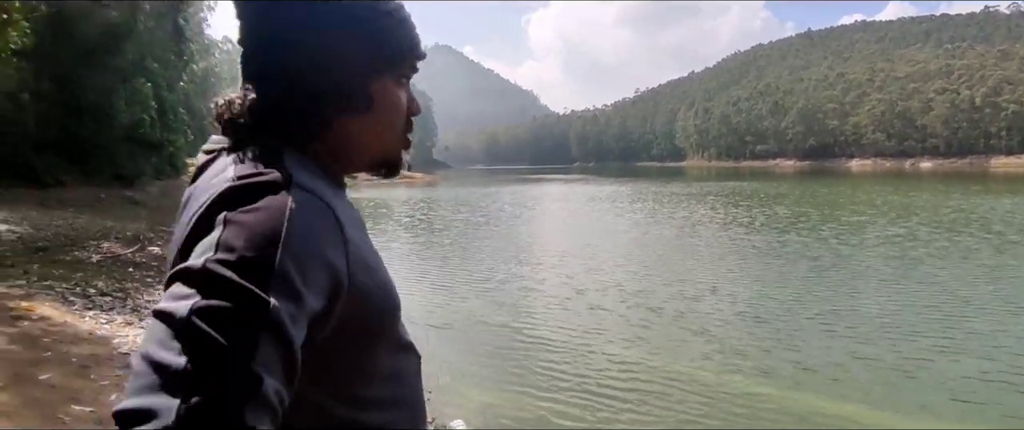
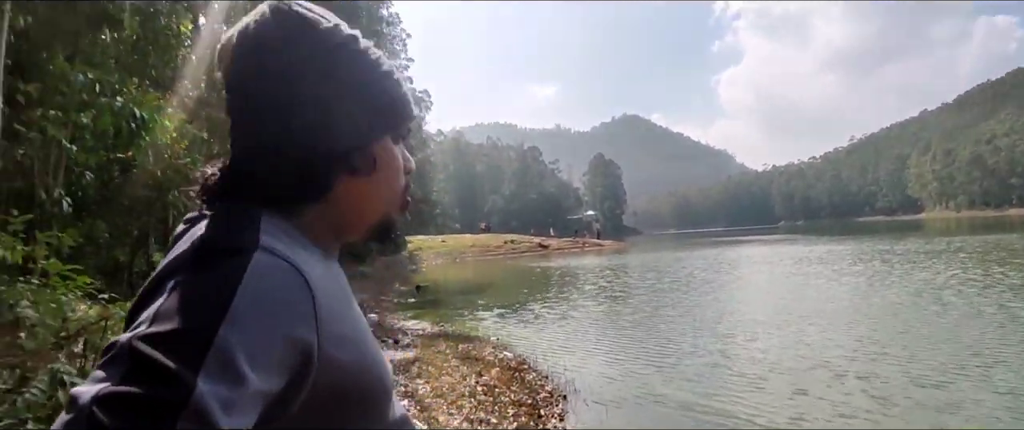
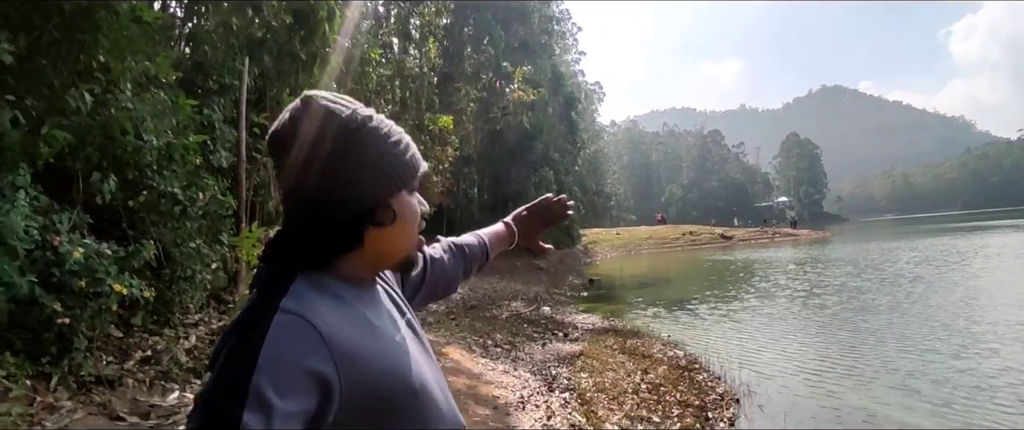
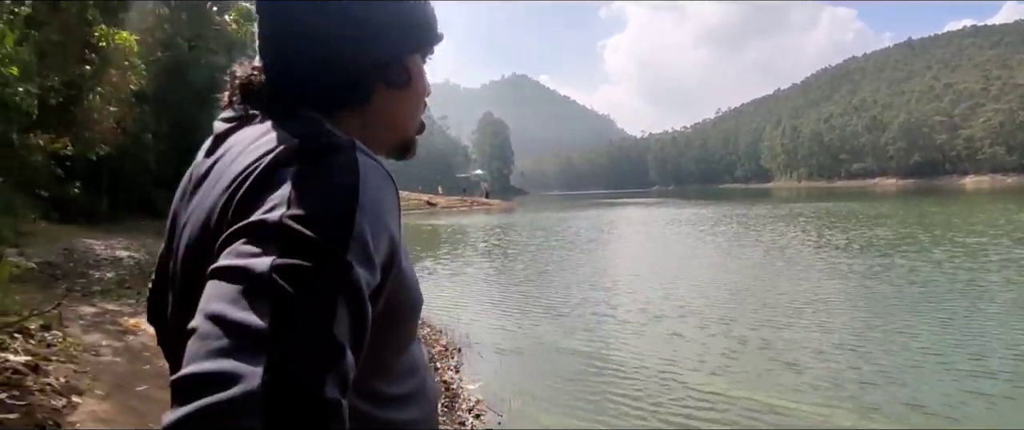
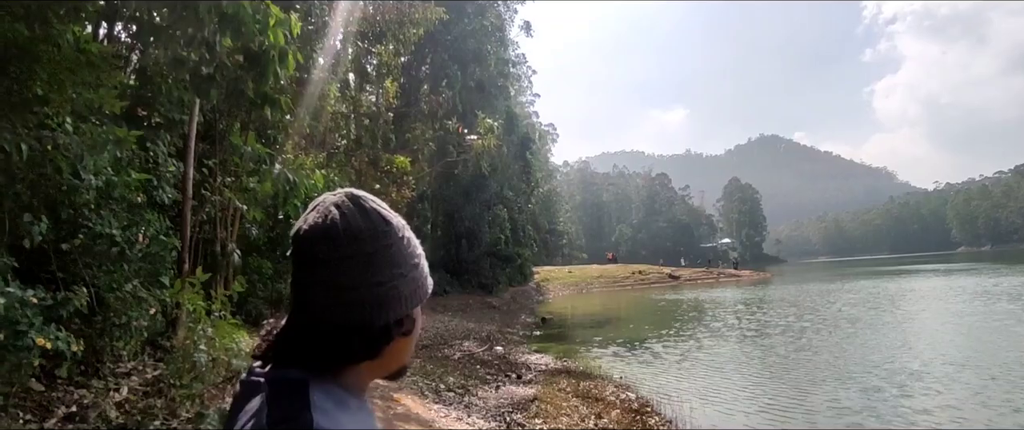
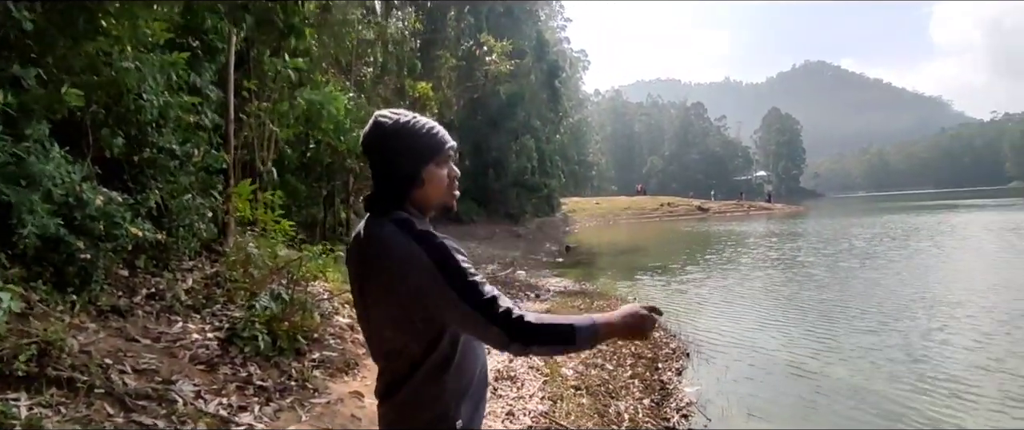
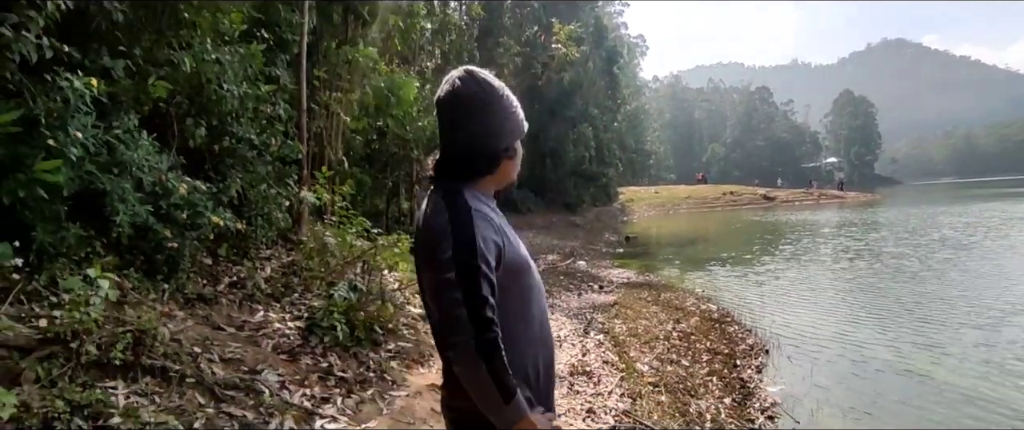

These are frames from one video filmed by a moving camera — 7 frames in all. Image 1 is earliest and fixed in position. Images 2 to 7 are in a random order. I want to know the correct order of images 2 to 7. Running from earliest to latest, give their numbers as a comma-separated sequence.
4, 2, 5, 3, 7, 6
